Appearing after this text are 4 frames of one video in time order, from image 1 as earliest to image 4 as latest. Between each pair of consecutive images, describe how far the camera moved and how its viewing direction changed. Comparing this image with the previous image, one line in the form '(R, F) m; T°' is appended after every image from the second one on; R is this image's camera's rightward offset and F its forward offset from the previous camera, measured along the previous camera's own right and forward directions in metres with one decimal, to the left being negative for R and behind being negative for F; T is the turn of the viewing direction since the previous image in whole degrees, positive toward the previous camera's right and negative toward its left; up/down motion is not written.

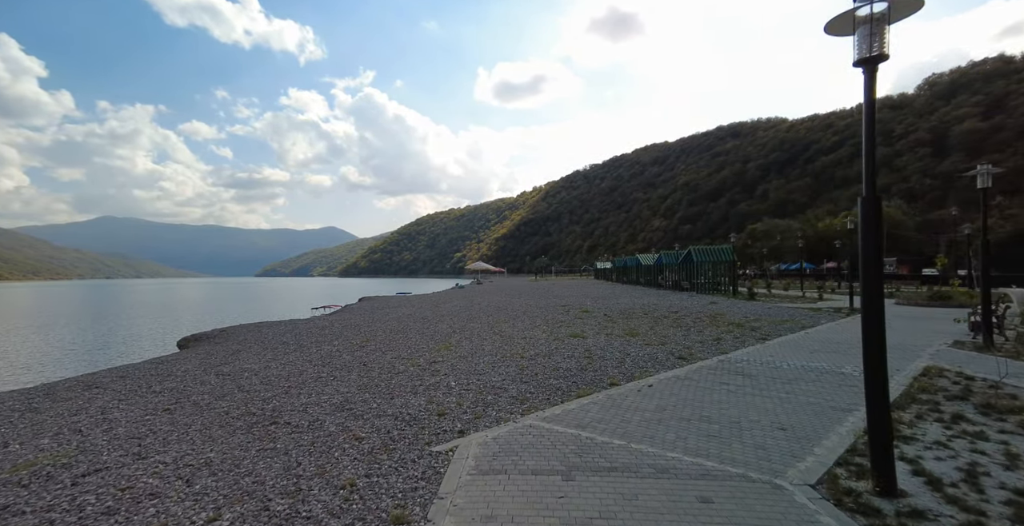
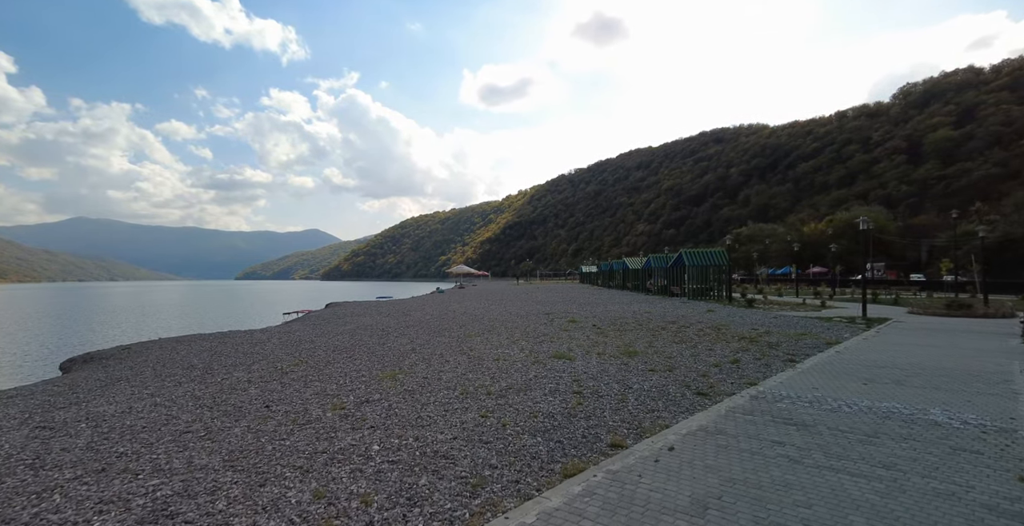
(+0.3, +2.5) m; +2°
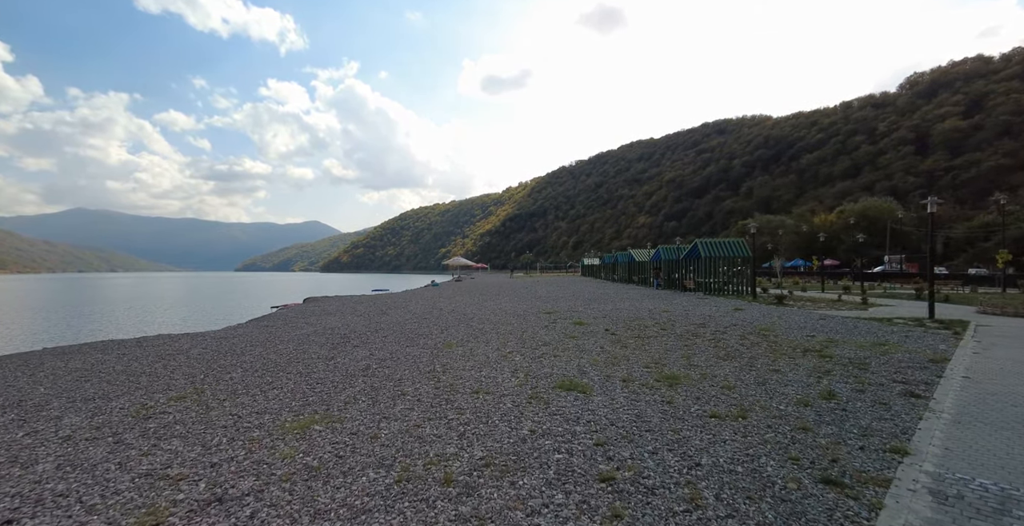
(+0.2, +3.3) m; 0°
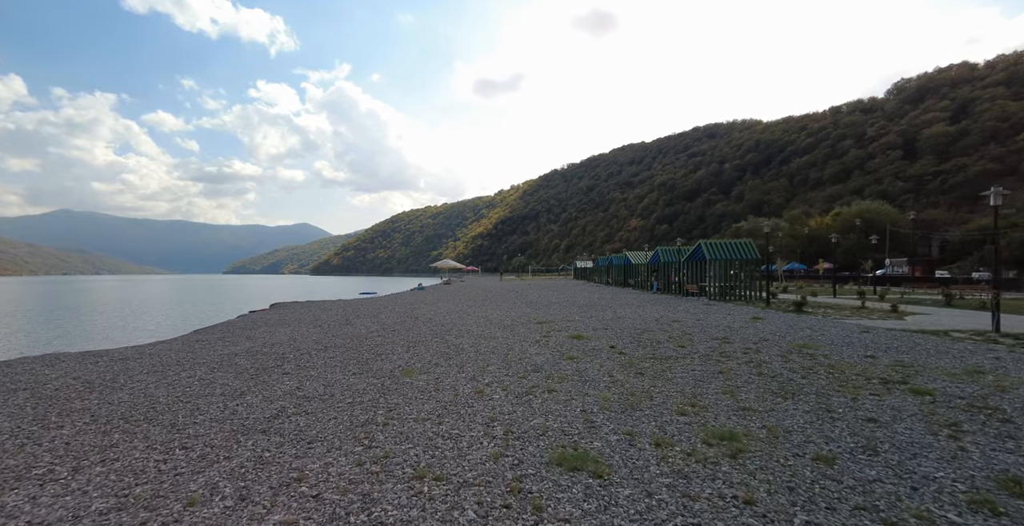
(+0.2, +2.8) m; +1°
